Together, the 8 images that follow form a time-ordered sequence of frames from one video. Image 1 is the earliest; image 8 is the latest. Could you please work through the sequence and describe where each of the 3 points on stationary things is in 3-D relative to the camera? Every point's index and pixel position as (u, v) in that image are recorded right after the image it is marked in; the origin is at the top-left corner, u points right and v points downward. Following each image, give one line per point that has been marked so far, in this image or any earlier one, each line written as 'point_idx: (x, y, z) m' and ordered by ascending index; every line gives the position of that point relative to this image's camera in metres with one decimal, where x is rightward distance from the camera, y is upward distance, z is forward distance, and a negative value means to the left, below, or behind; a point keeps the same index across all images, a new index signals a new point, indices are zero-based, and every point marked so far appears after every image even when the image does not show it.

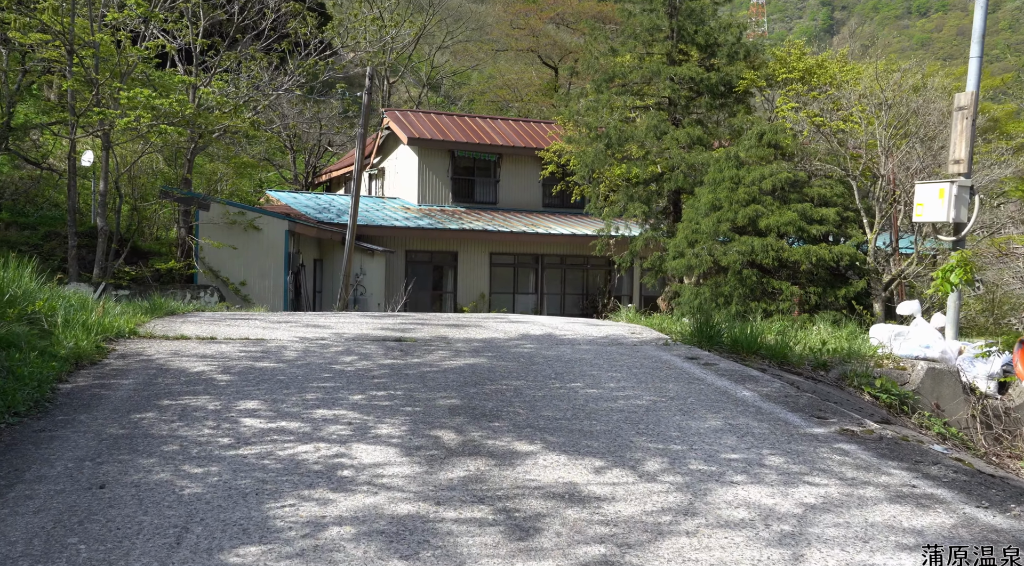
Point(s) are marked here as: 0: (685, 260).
0: (+2.7, +0.4, +17.6) m
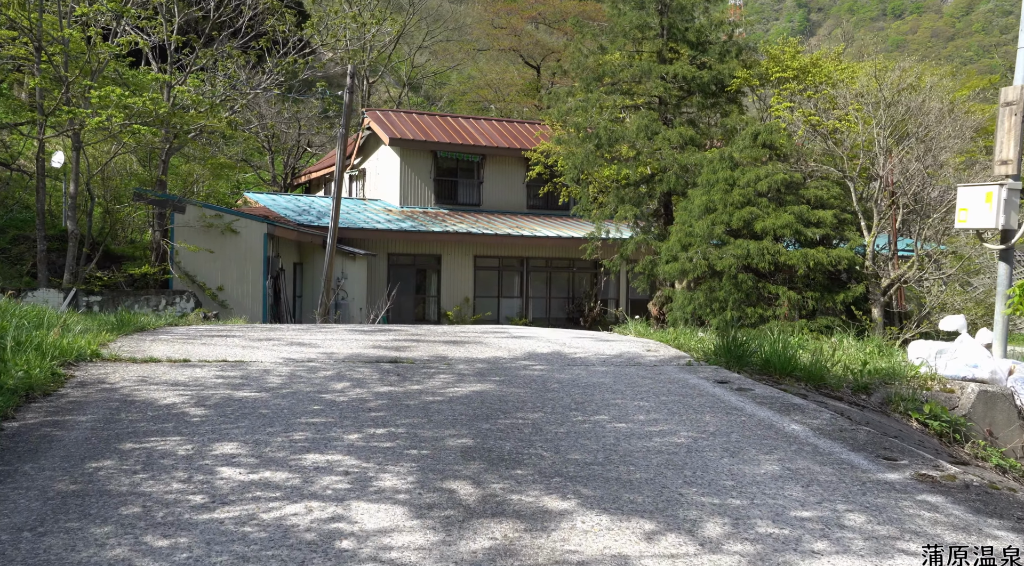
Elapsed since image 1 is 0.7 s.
0: (+2.5, +0.3, +17.1) m
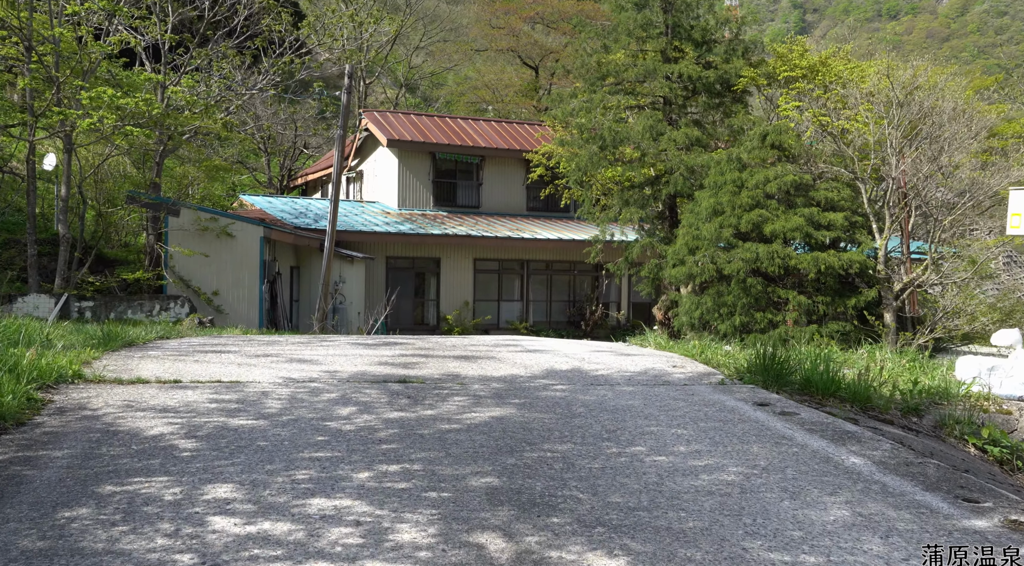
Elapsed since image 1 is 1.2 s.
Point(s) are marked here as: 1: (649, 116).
0: (+2.6, +0.2, +16.7) m
1: (+2.2, +2.8, +18.5) m
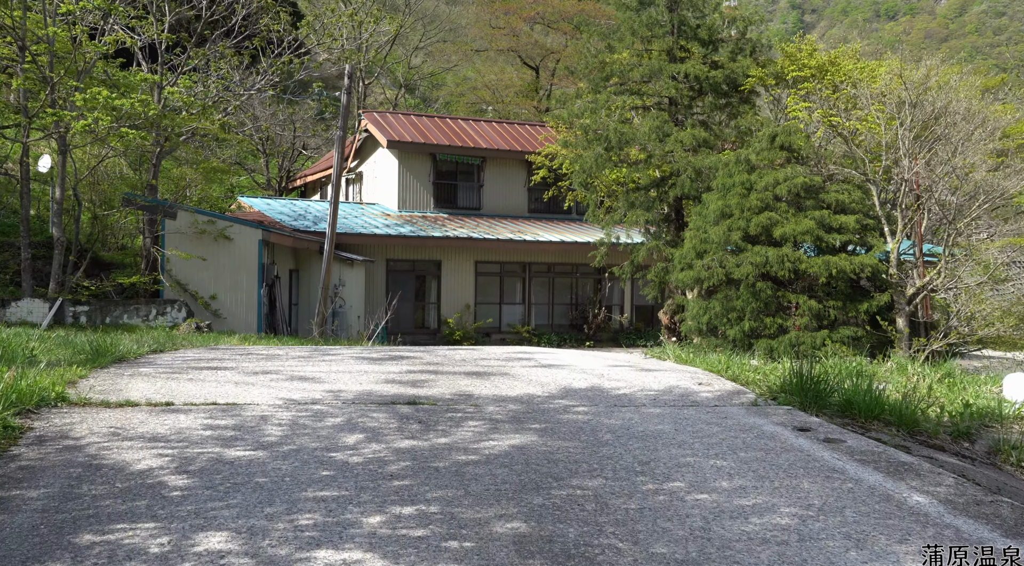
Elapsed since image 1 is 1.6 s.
0: (+2.6, +0.2, +16.4) m
1: (+2.3, +2.7, +18.2) m
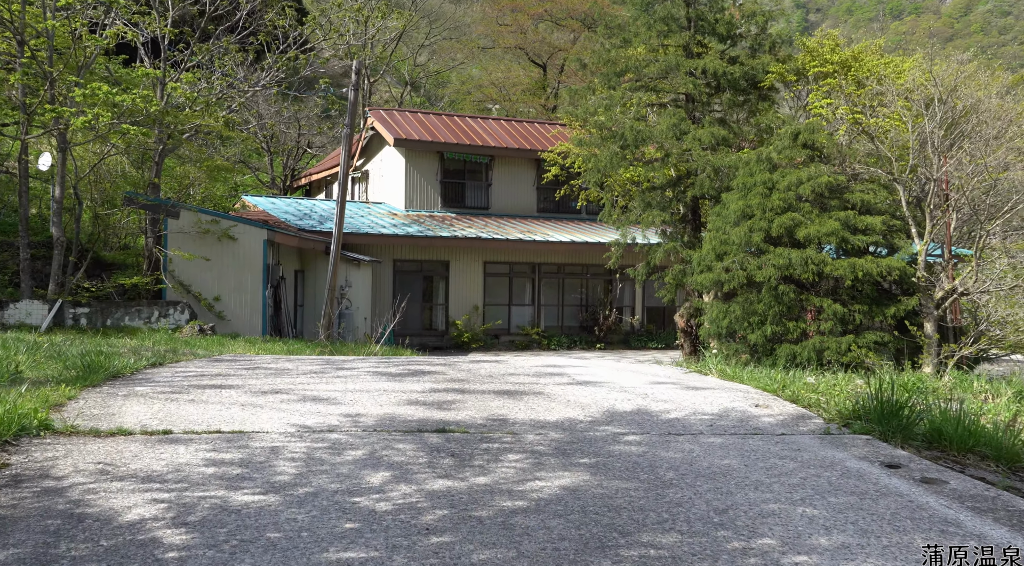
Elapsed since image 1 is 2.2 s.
0: (+2.8, +0.1, +15.8) m
1: (+2.5, +2.7, +17.6) m
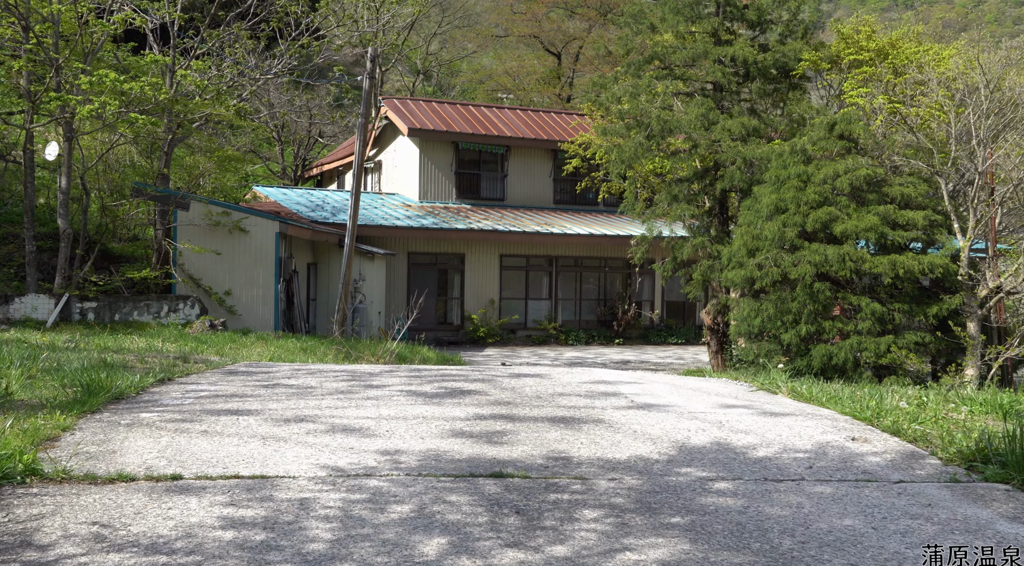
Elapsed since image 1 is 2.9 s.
0: (+3.1, +0.2, +15.2) m
1: (+2.8, +2.7, +17.0) m
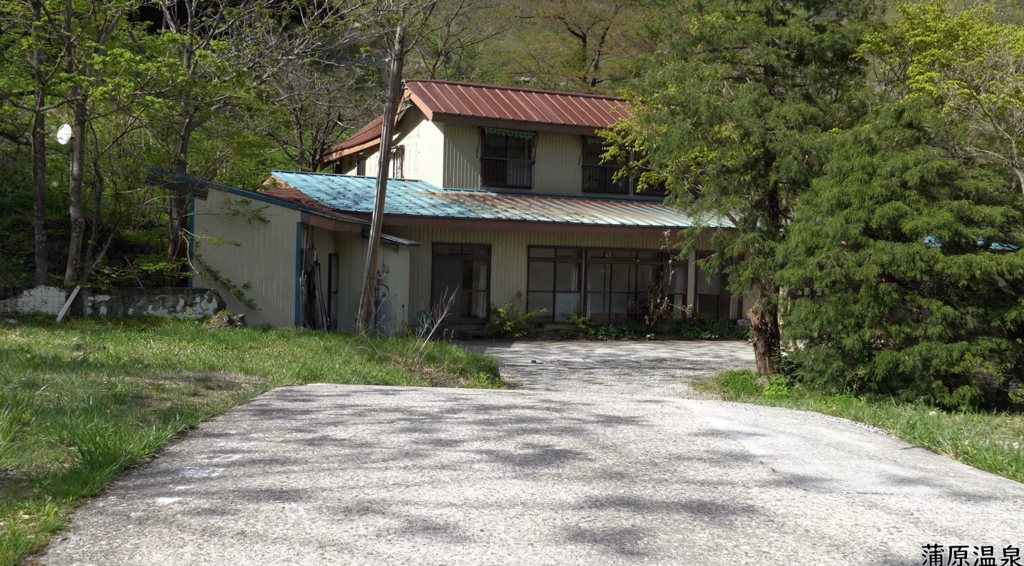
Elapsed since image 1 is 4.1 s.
0: (+3.6, +0.2, +14.1) m
1: (+3.4, +2.7, +15.9) m
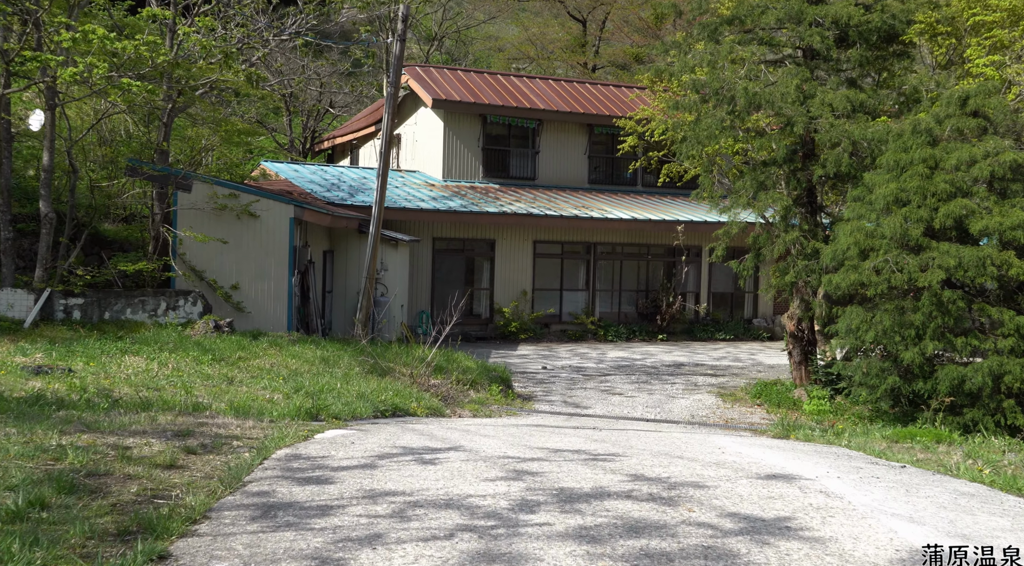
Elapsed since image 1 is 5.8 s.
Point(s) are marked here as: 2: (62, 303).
0: (+3.9, +0.1, +12.7) m
1: (+3.6, +2.7, +14.4) m
2: (-5.9, -0.3, +14.7) m
